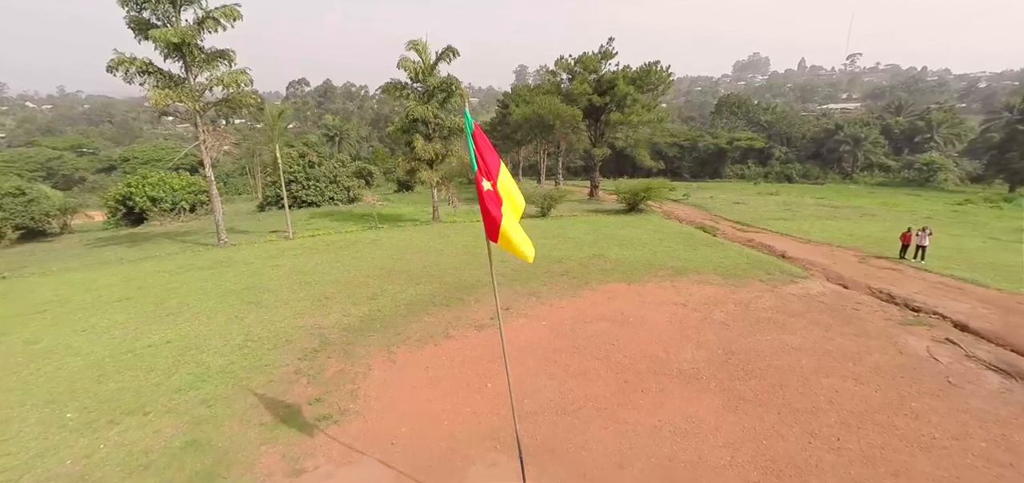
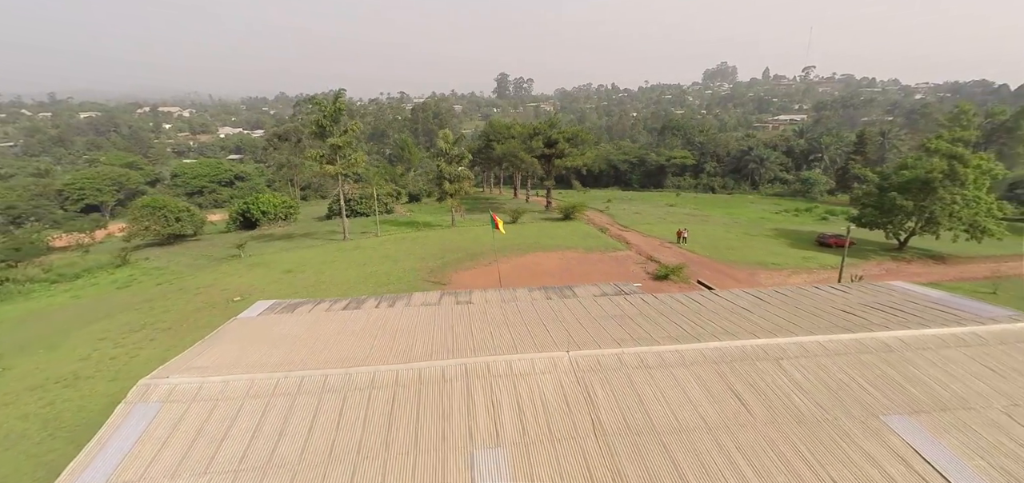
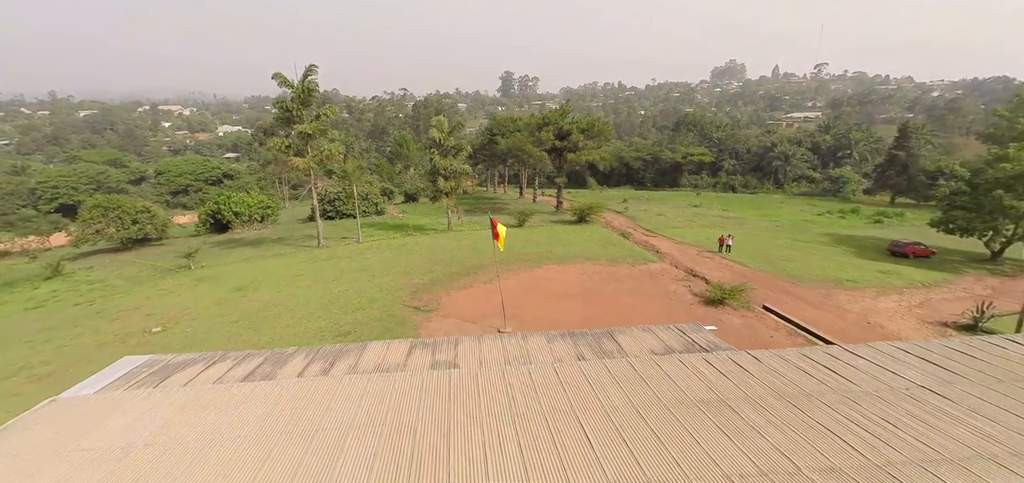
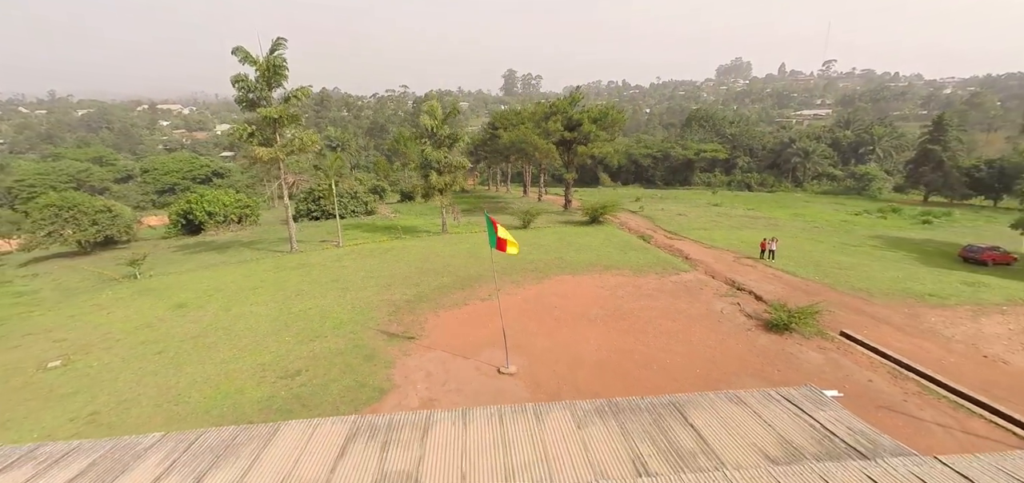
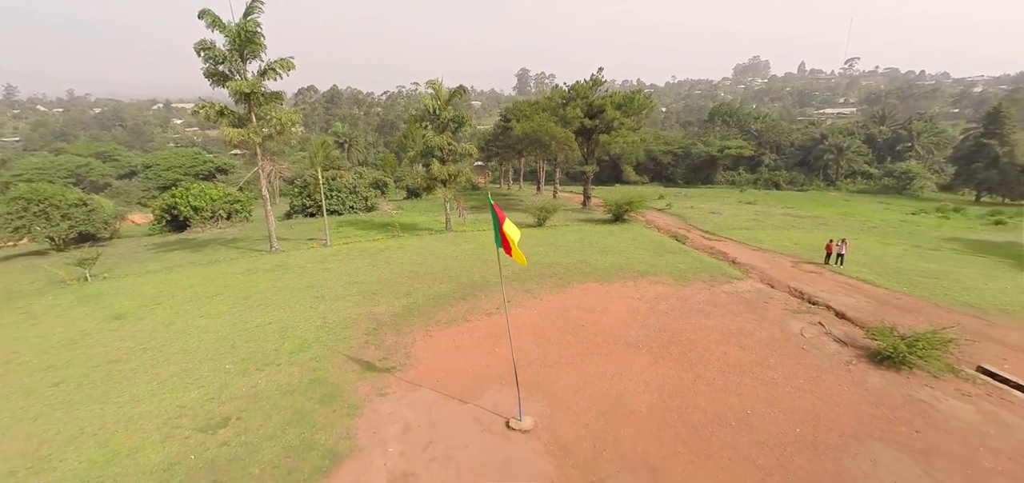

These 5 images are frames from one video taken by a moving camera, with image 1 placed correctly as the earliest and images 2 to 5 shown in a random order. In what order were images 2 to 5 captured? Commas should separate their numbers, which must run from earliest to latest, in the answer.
5, 4, 3, 2
